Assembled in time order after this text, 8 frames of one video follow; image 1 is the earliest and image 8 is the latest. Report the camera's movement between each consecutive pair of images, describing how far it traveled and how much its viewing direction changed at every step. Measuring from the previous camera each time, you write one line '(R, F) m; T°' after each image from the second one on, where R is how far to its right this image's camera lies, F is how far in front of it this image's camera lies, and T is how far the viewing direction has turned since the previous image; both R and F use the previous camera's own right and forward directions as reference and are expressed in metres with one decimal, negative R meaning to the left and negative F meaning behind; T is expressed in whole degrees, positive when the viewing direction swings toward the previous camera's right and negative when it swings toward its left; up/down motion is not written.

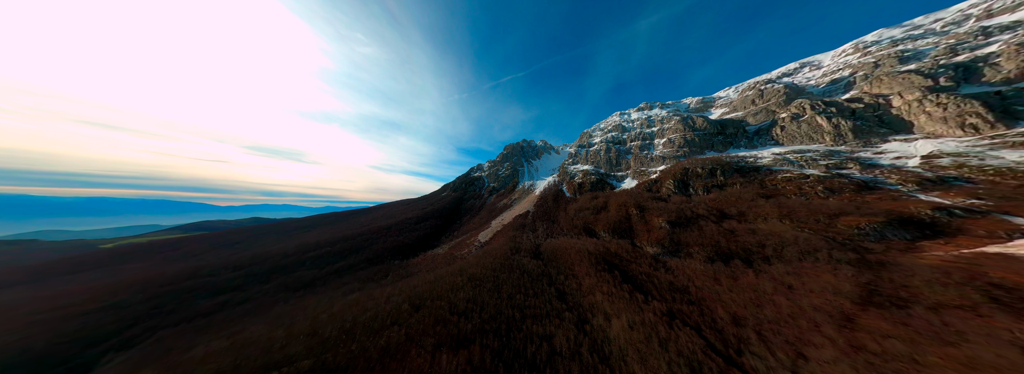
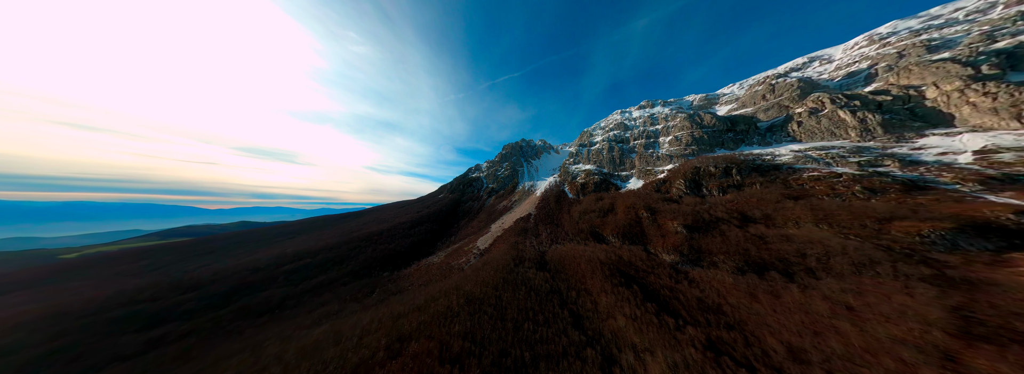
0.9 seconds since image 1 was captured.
(-0.6, +3.2) m; 0°
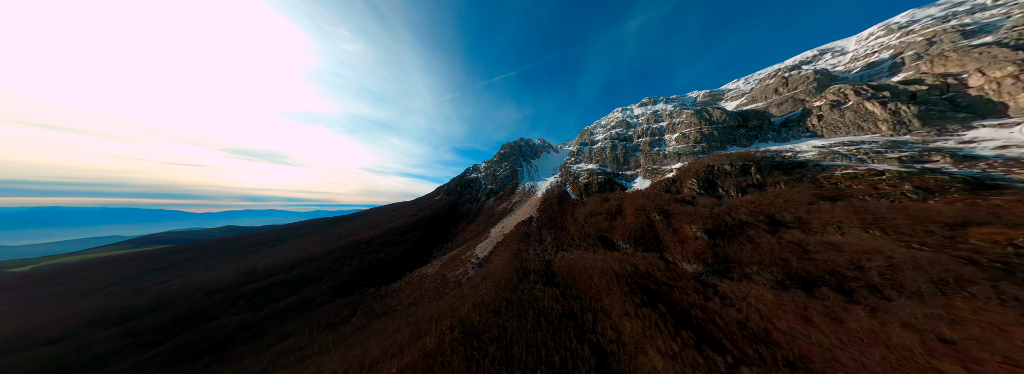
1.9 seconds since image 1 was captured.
(-0.5, +3.4) m; 0°
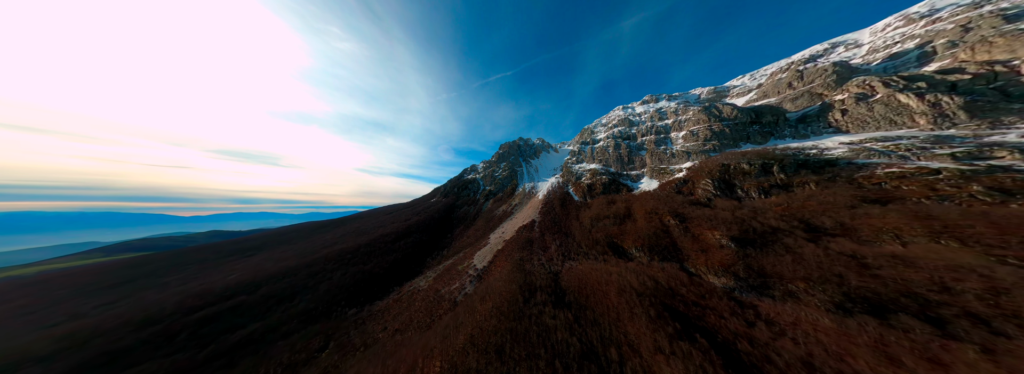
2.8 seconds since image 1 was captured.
(-0.5, +3.5) m; 0°
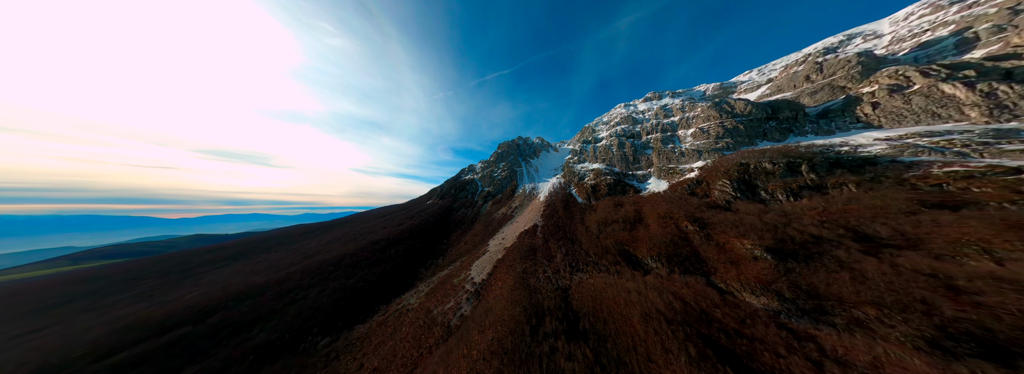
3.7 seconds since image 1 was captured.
(-0.4, +3.7) m; 0°
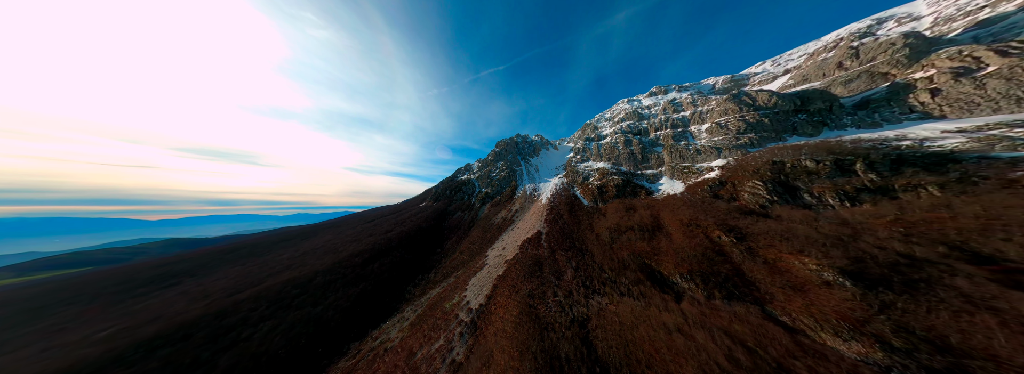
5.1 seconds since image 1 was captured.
(-0.5, +5.4) m; +1°
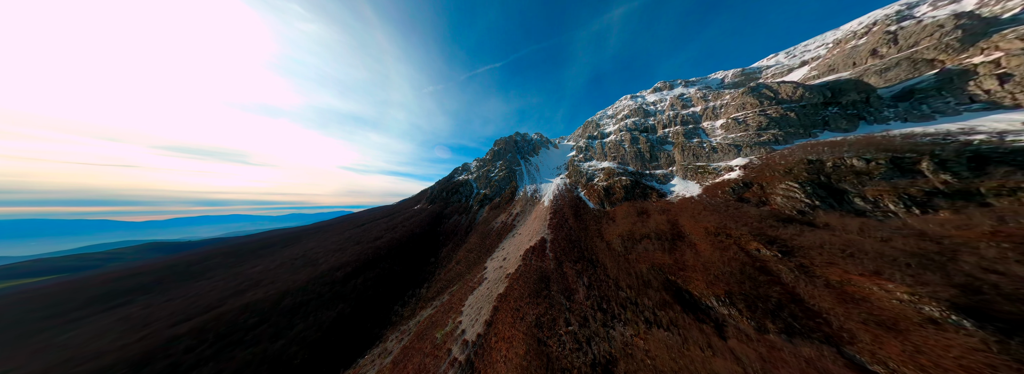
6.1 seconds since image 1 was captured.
(-0.4, +4.6) m; 0°
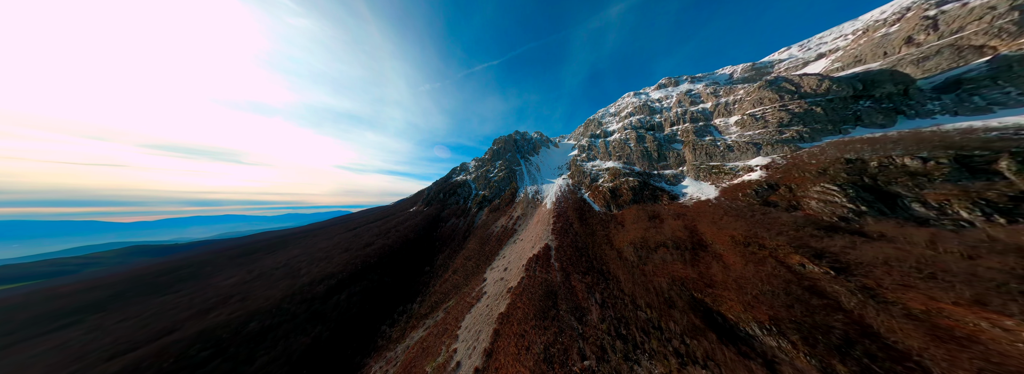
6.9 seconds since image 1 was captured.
(-0.3, +3.7) m; 0°
